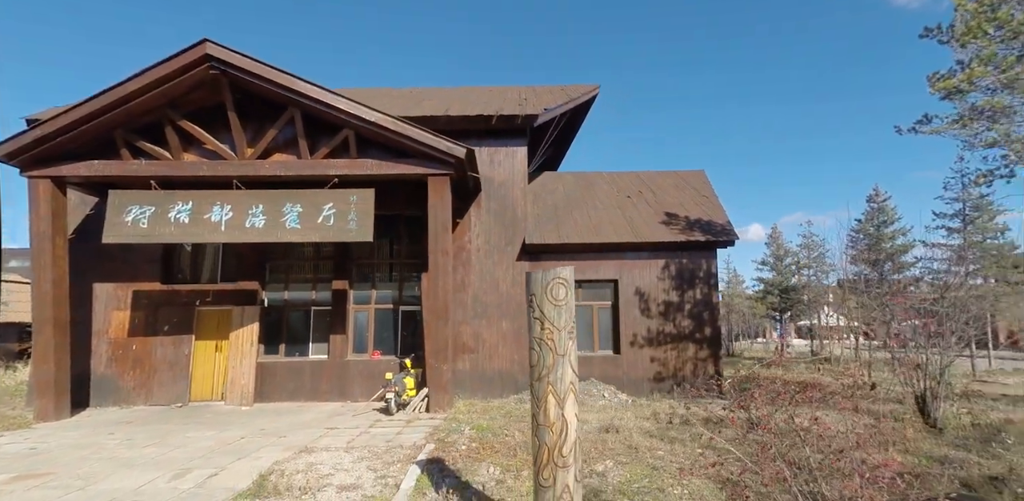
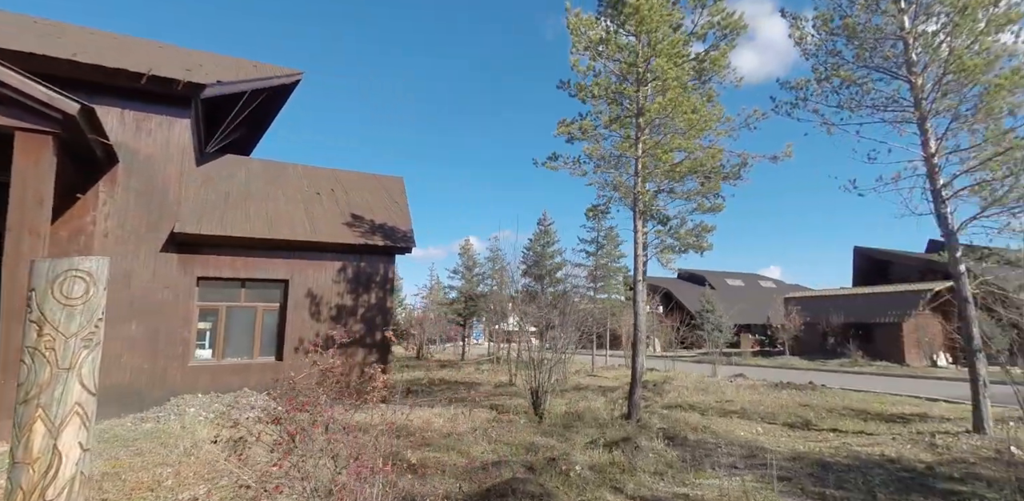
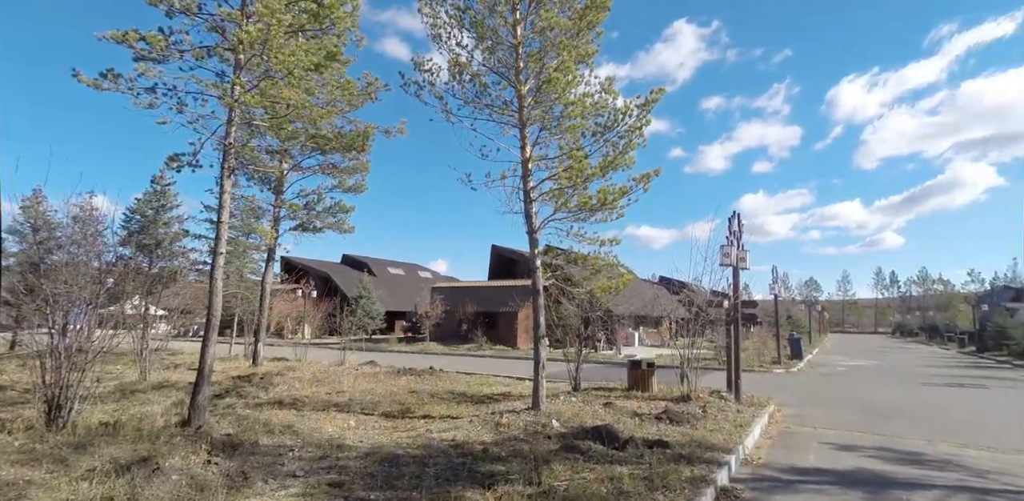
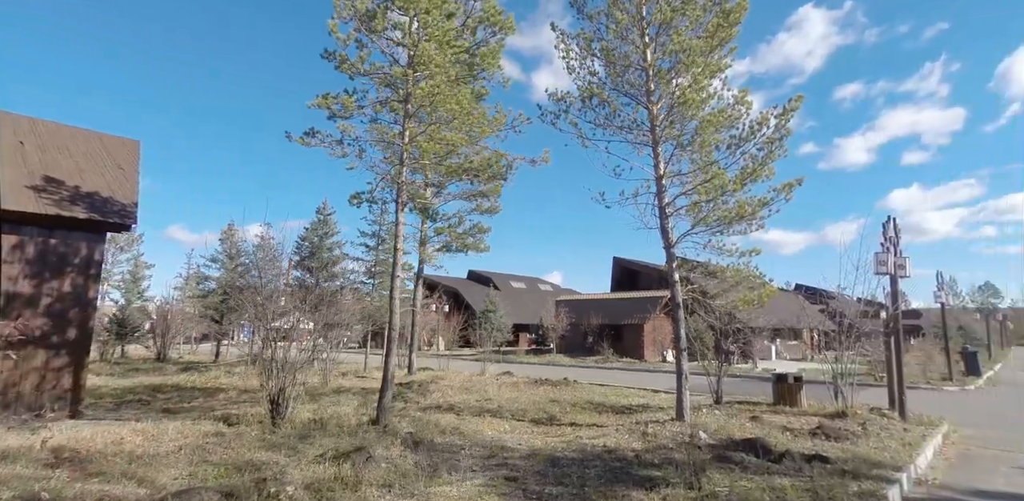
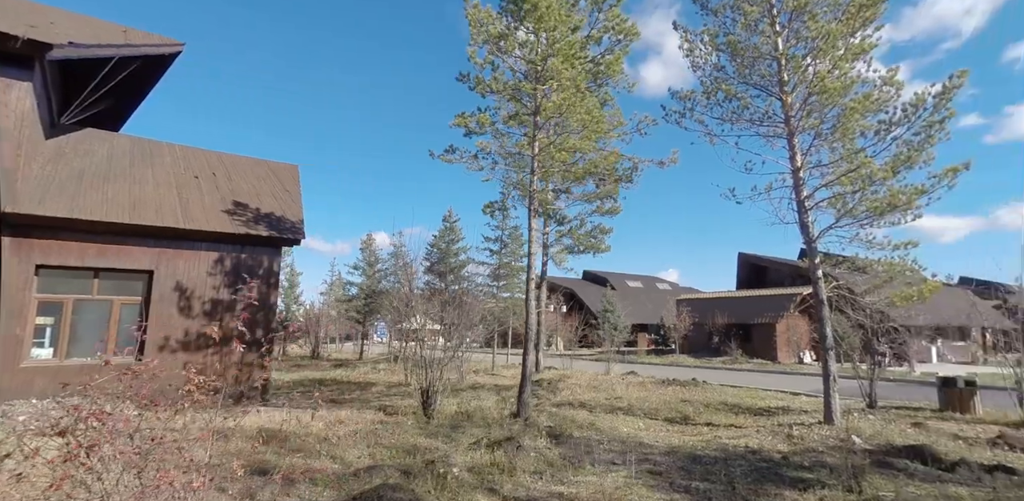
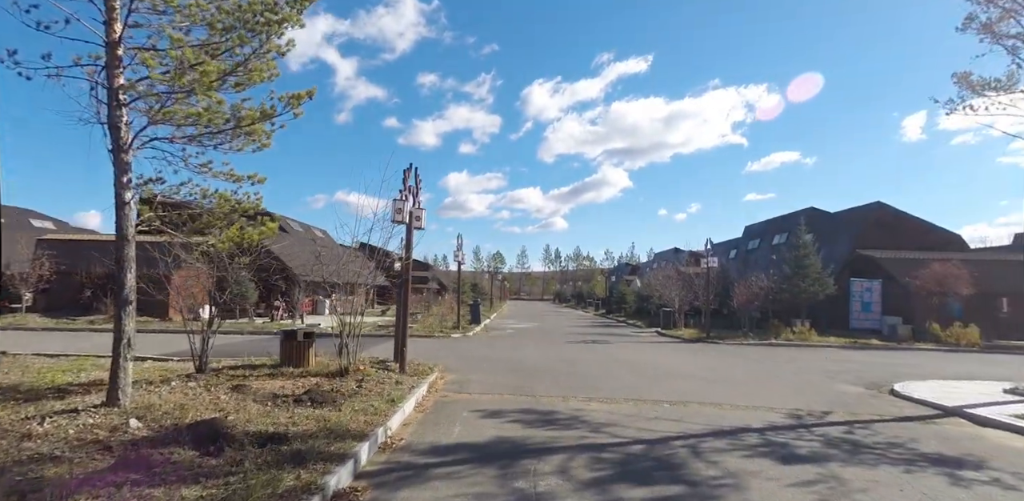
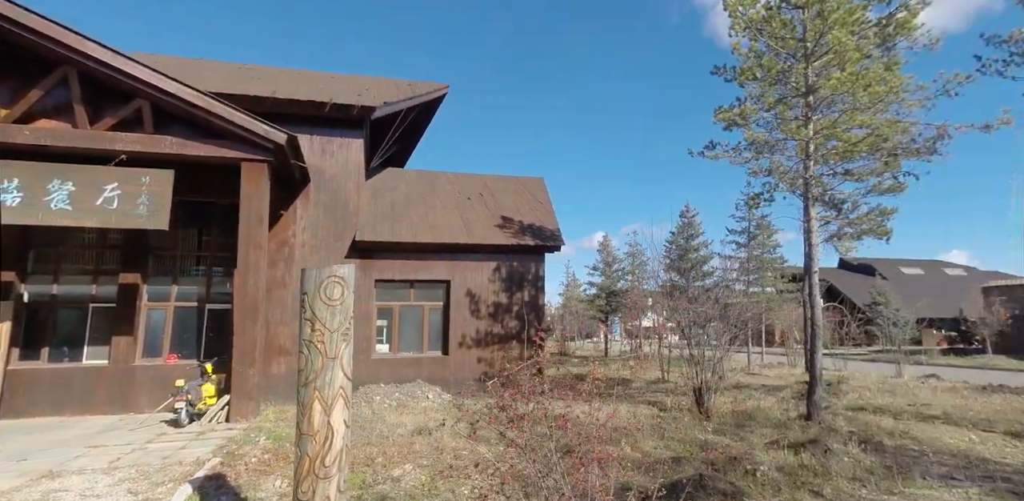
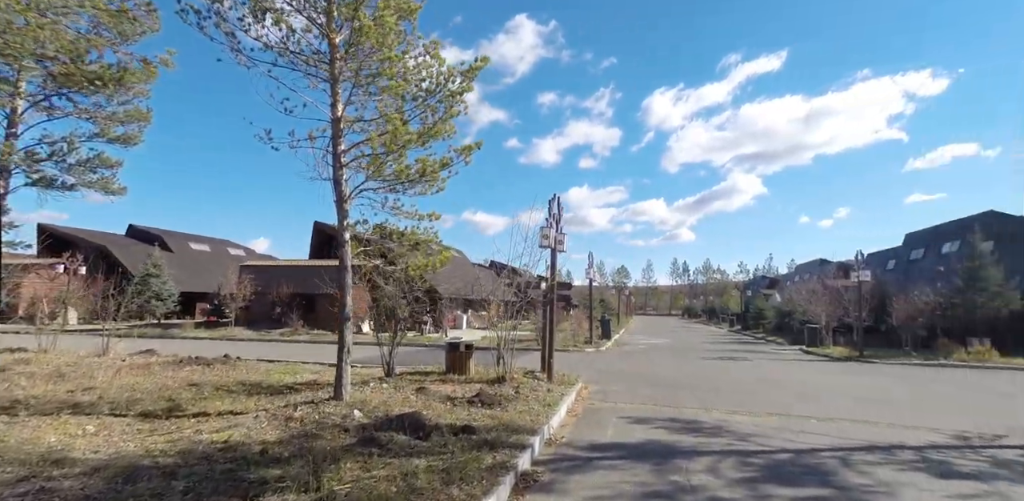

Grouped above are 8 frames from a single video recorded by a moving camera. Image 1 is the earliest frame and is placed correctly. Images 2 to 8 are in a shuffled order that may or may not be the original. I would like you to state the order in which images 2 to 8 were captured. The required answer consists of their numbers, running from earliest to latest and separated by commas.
7, 2, 5, 4, 3, 8, 6
